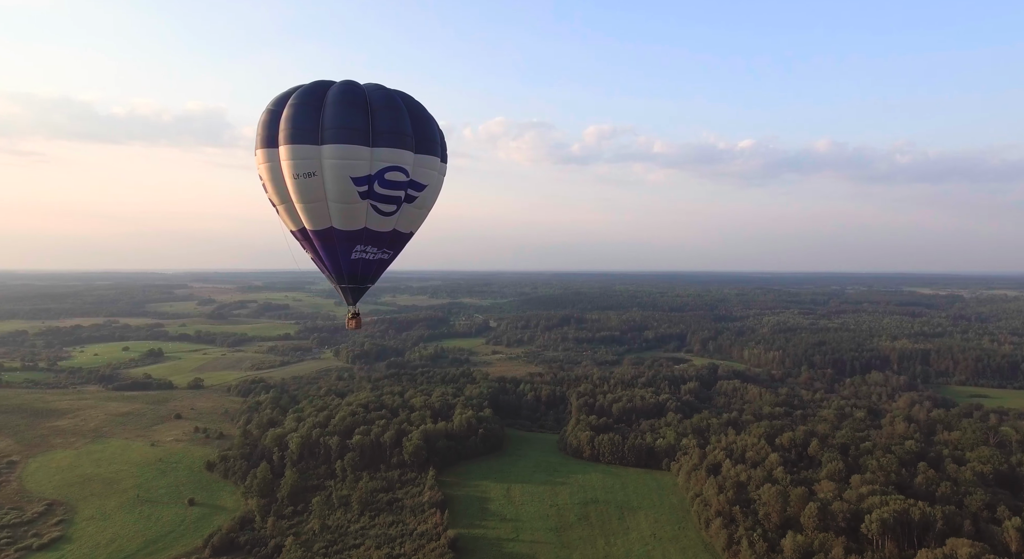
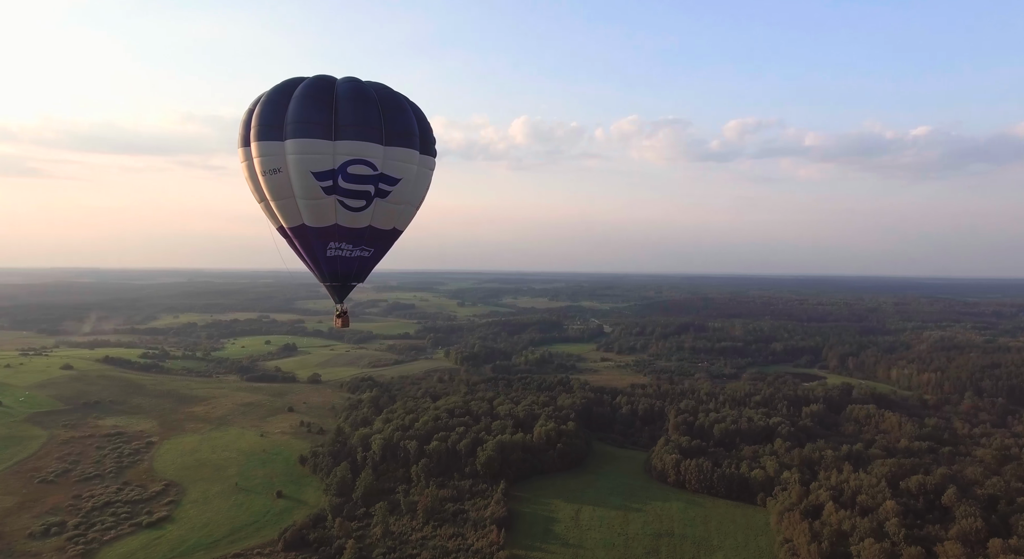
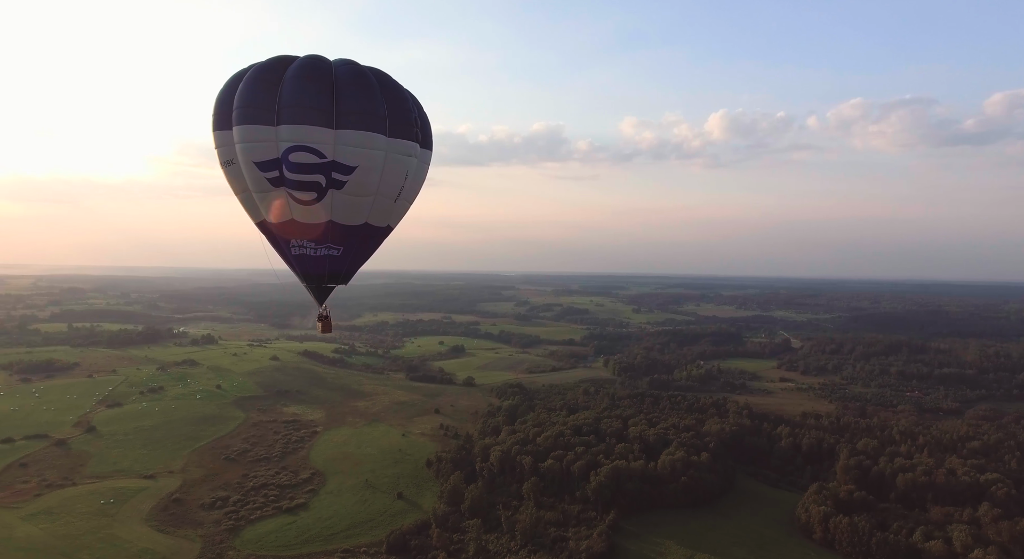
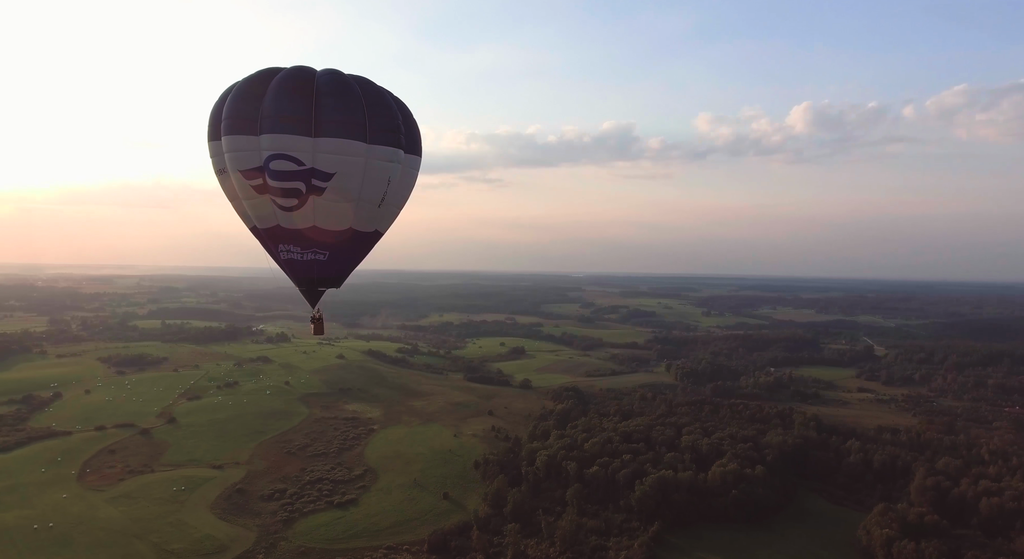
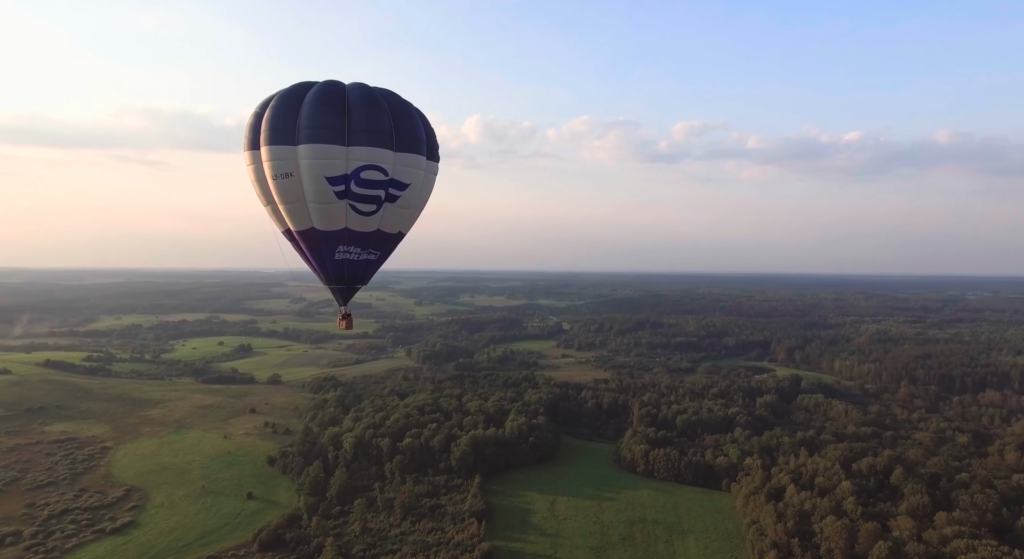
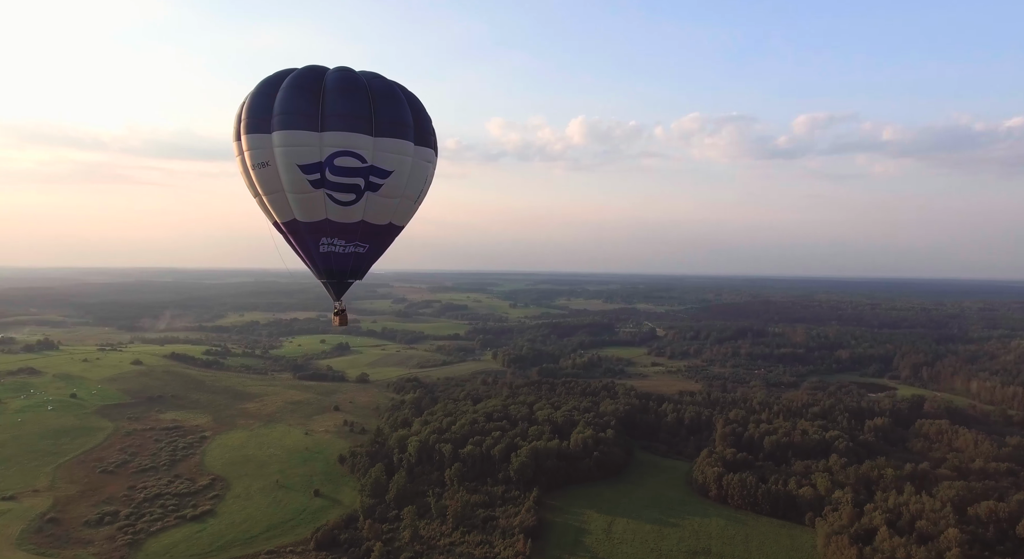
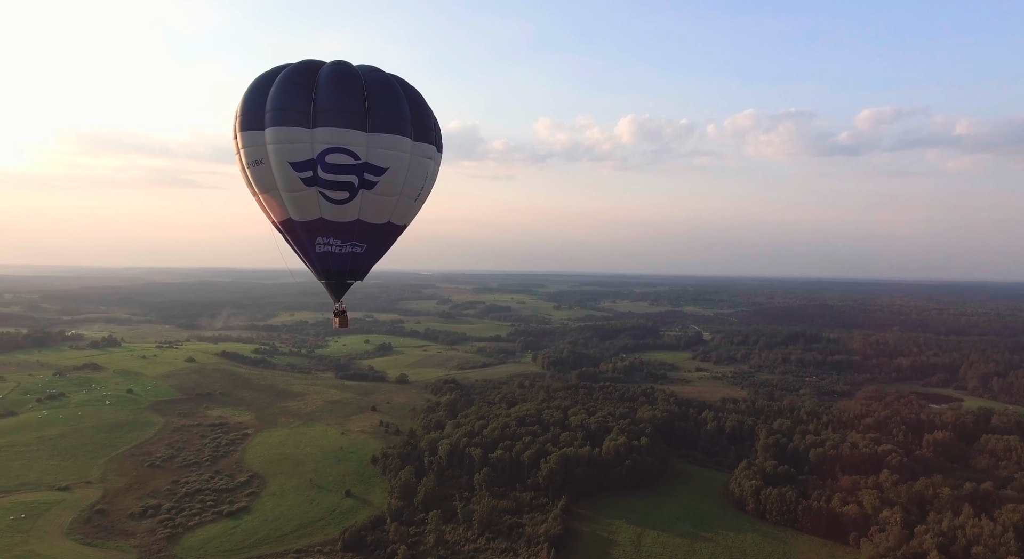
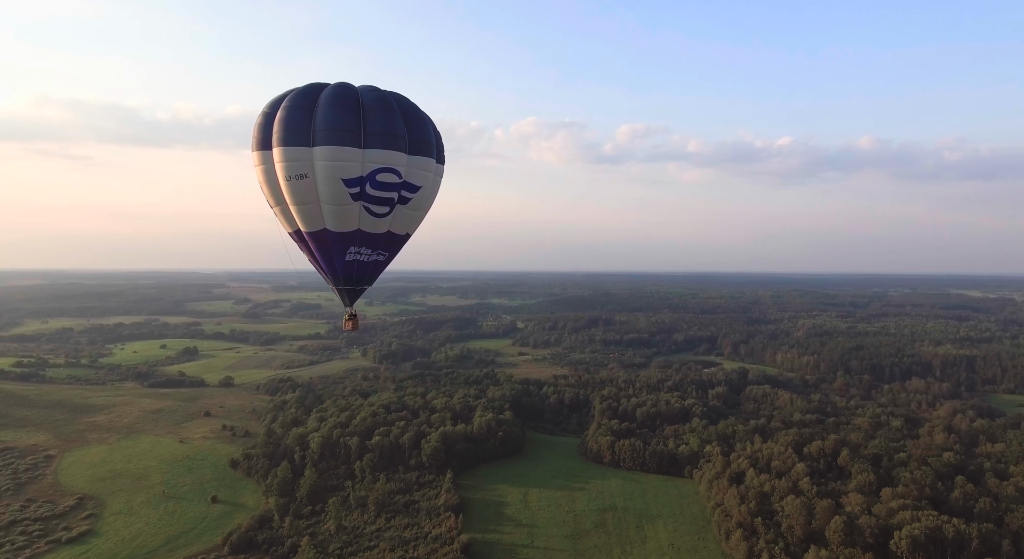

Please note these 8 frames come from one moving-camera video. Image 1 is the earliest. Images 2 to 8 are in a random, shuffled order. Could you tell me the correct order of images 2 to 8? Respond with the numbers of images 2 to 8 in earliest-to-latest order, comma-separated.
8, 5, 2, 6, 7, 3, 4
